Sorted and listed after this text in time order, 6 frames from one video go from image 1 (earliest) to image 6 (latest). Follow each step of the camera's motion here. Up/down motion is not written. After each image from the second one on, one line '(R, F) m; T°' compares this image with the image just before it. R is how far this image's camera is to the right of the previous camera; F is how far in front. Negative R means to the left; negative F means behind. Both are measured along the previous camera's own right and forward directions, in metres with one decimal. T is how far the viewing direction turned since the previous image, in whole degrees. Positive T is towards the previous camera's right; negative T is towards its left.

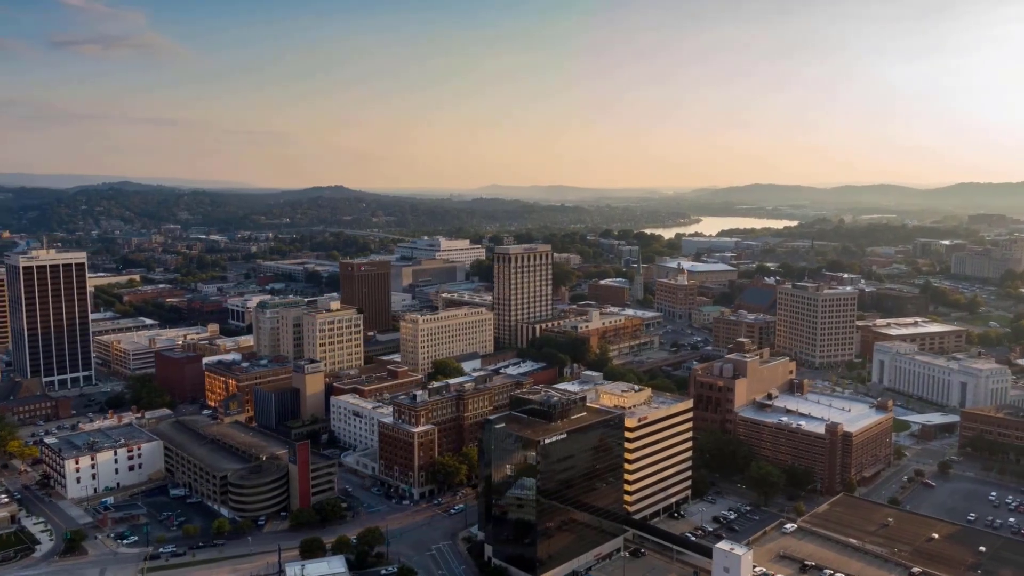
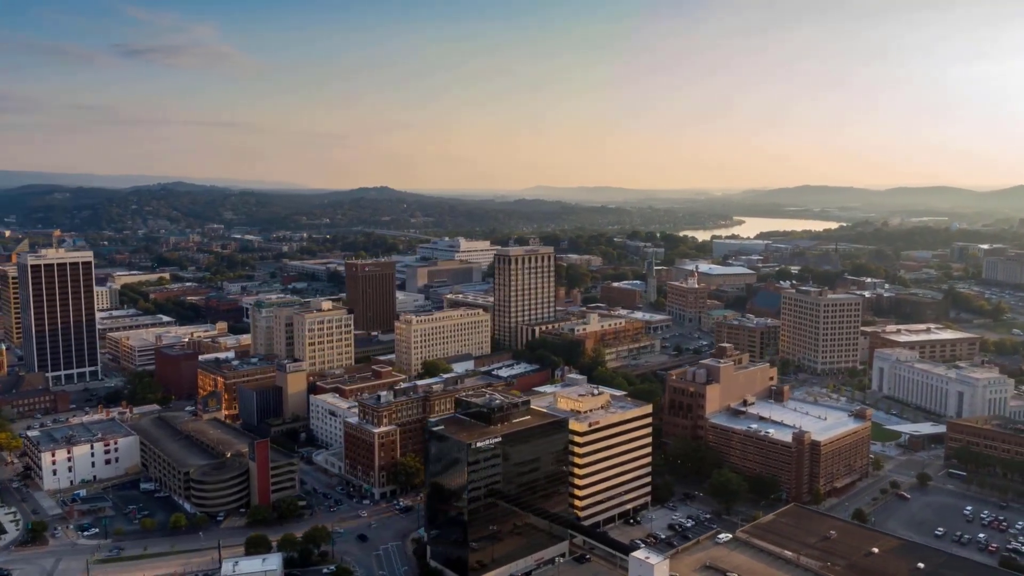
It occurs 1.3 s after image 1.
(+4.6, +0.2) m; -3°
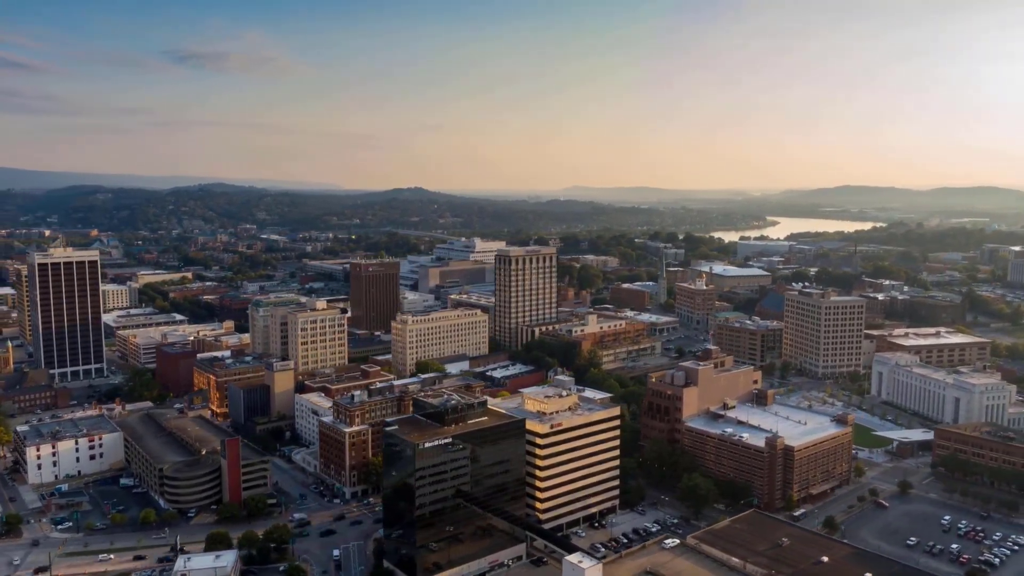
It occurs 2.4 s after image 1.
(+3.6, +0.2) m; -3°
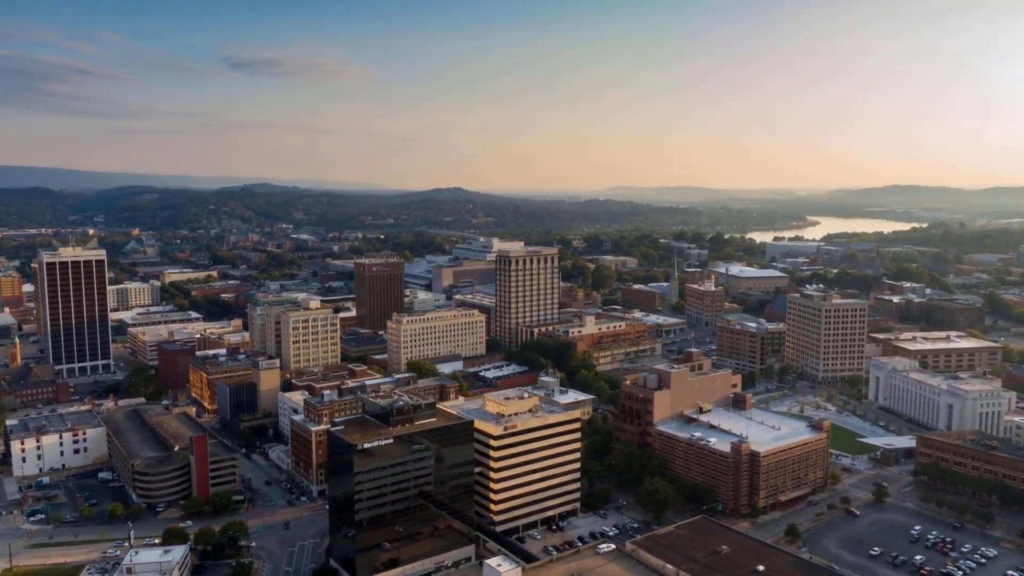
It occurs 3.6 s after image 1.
(+4.2, +0.2) m; -3°
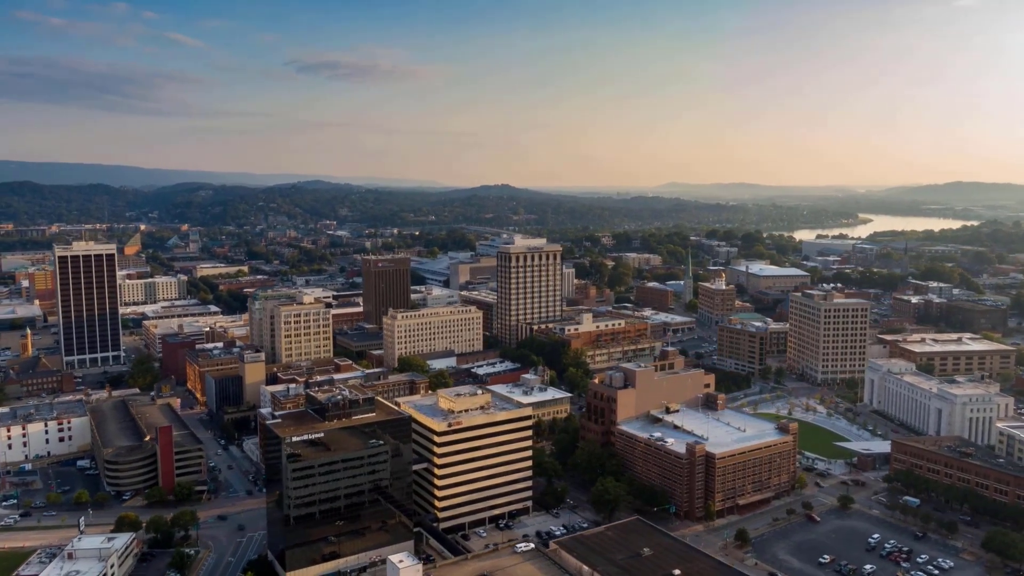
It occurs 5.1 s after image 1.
(+5.1, +0.3) m; -4°
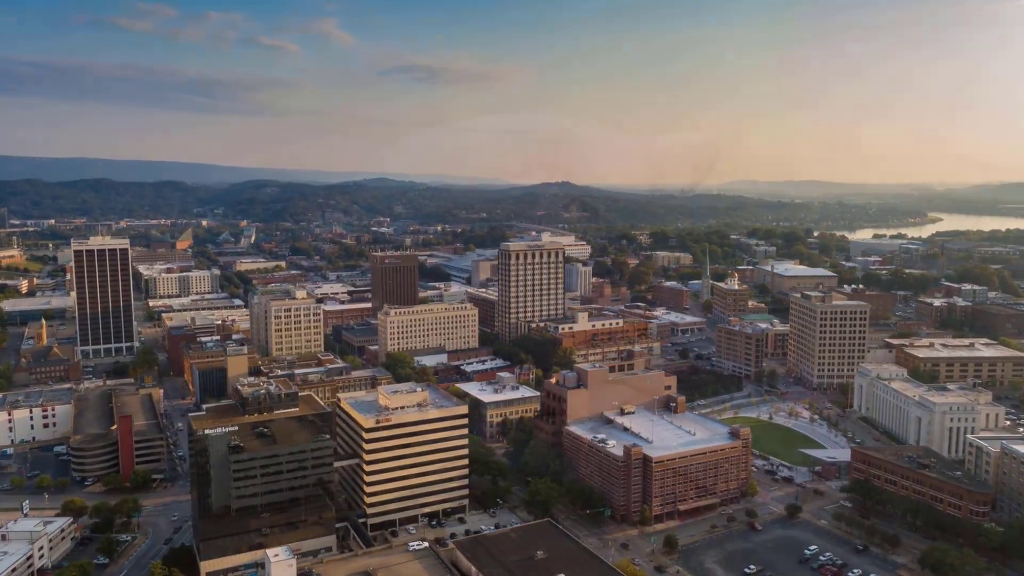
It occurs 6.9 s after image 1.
(+6.5, +0.5) m; -5°
